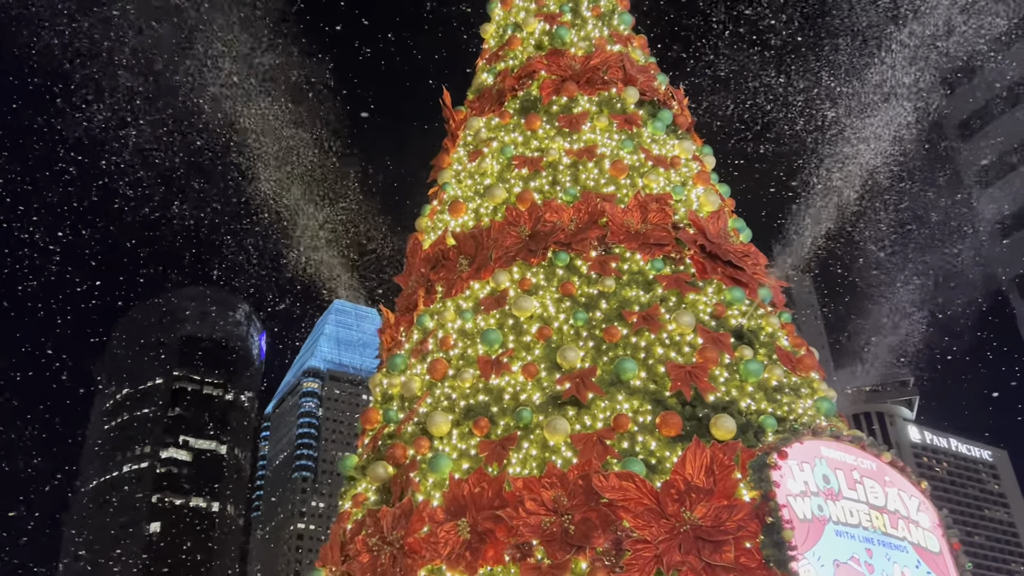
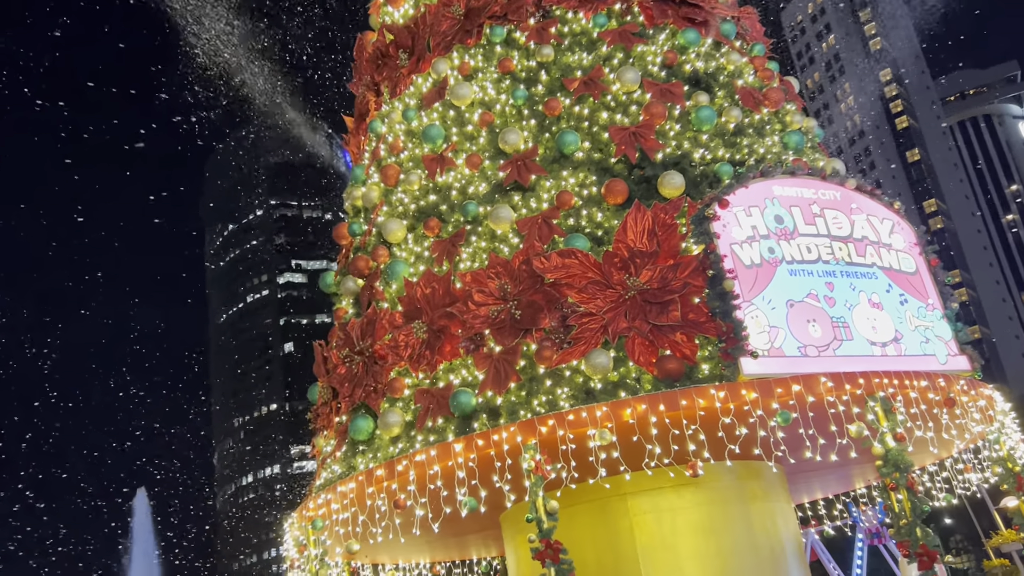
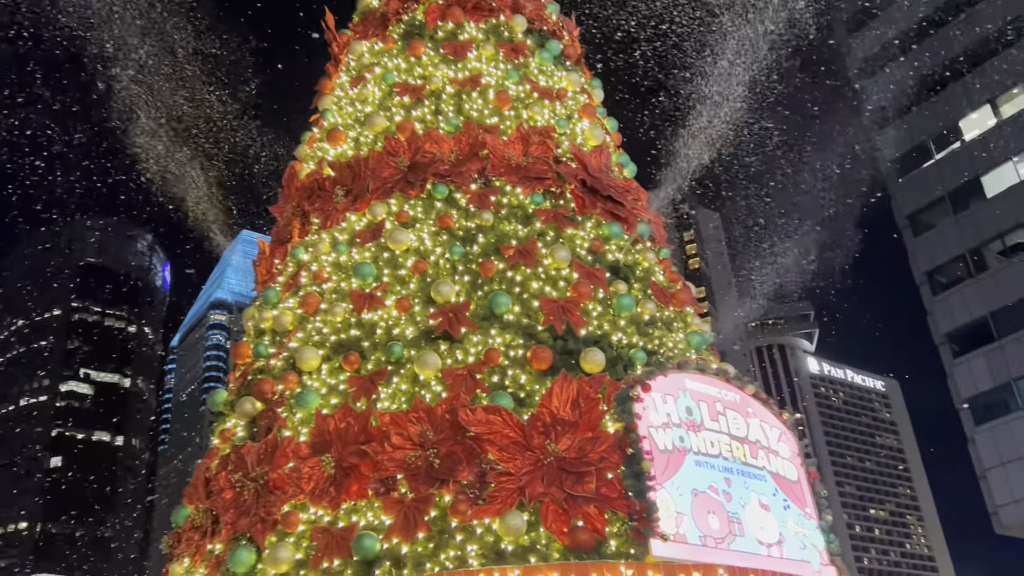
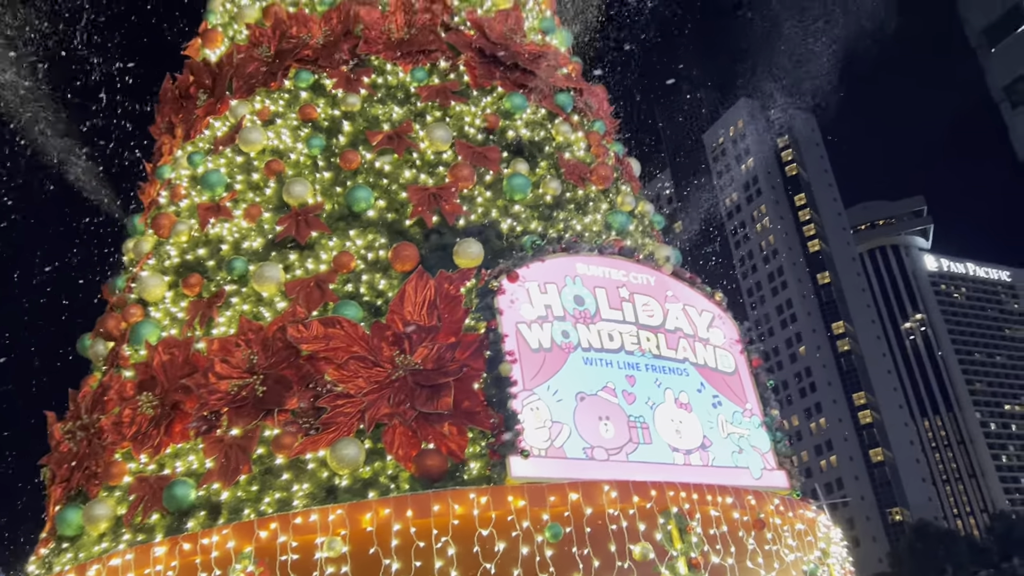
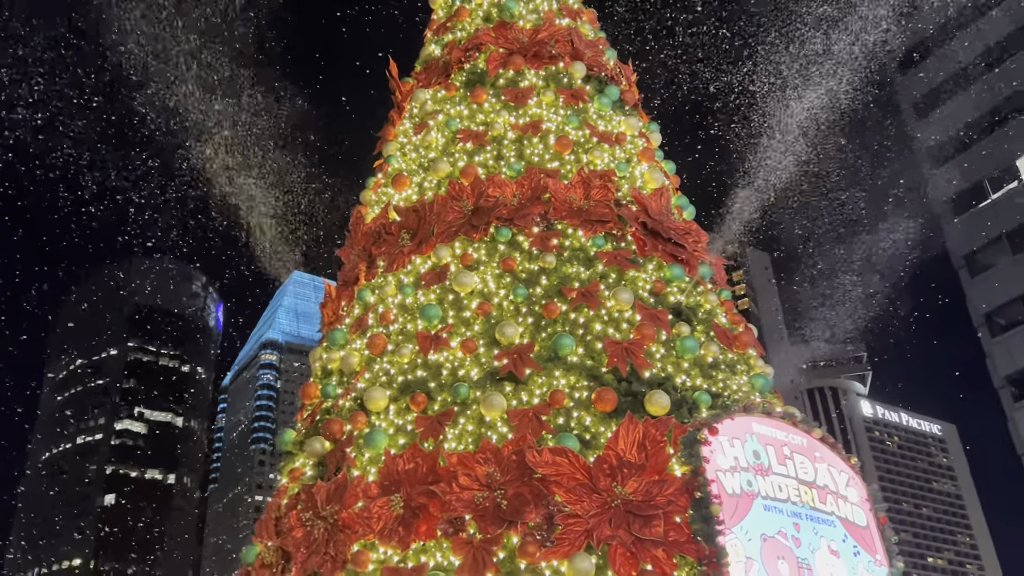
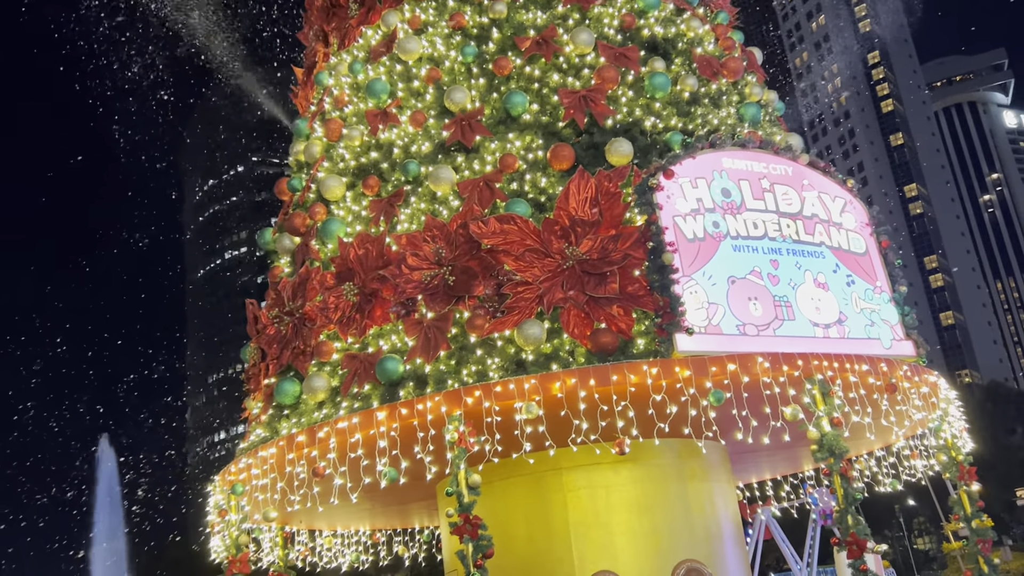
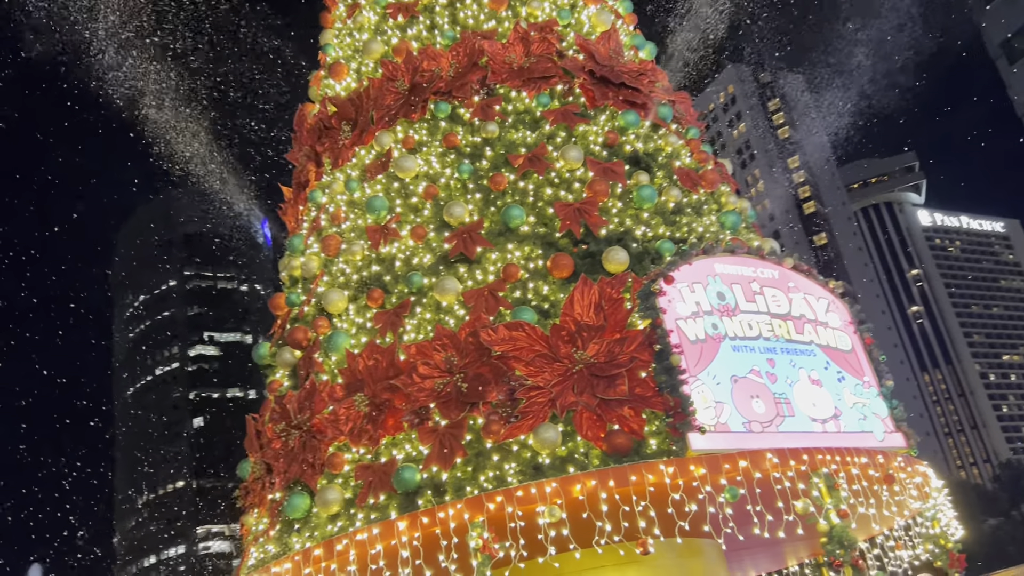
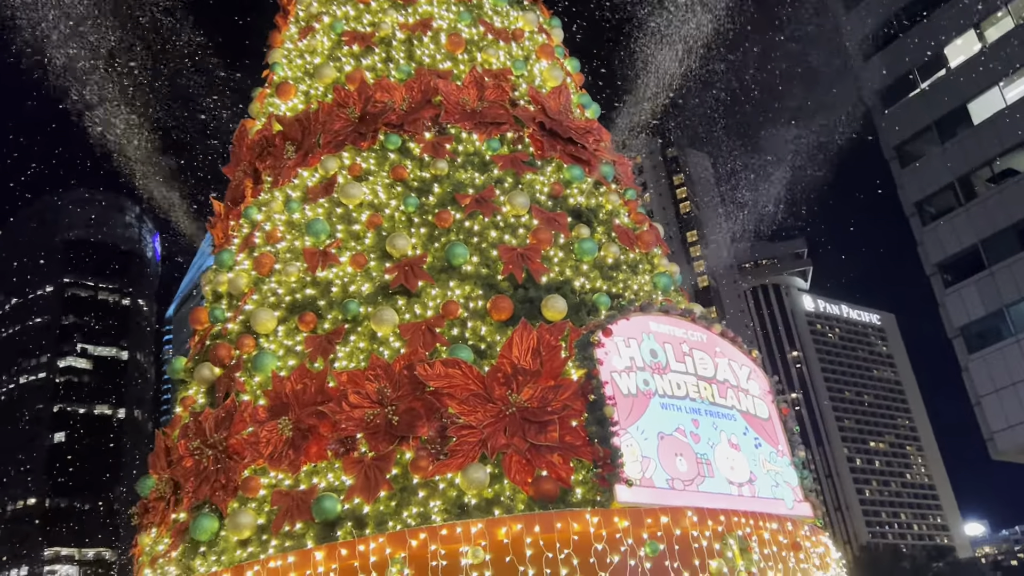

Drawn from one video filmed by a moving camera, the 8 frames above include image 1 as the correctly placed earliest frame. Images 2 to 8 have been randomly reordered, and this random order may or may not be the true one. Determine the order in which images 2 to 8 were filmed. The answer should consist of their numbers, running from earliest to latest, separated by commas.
5, 3, 8, 7, 2, 6, 4
